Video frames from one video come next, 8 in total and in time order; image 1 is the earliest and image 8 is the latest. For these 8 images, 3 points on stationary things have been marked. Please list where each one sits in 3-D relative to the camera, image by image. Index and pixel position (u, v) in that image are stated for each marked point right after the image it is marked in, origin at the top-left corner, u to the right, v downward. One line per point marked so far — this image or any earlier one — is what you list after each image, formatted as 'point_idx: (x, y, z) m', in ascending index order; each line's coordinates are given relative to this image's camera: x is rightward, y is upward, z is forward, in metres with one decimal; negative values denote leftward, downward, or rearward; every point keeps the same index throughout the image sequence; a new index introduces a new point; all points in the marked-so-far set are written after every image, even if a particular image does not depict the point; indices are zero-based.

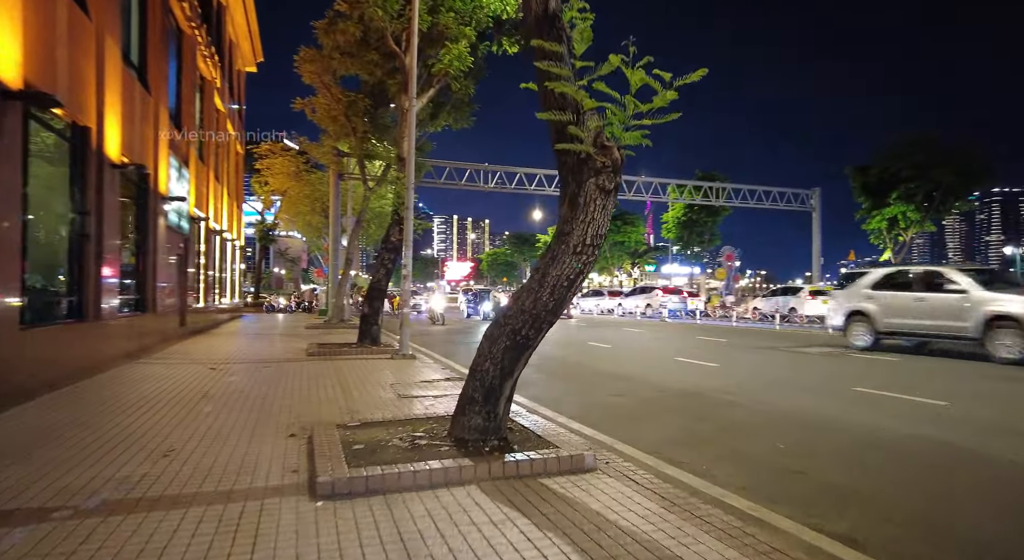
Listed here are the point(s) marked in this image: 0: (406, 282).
0: (-2.7, 0.0, +13.8) m
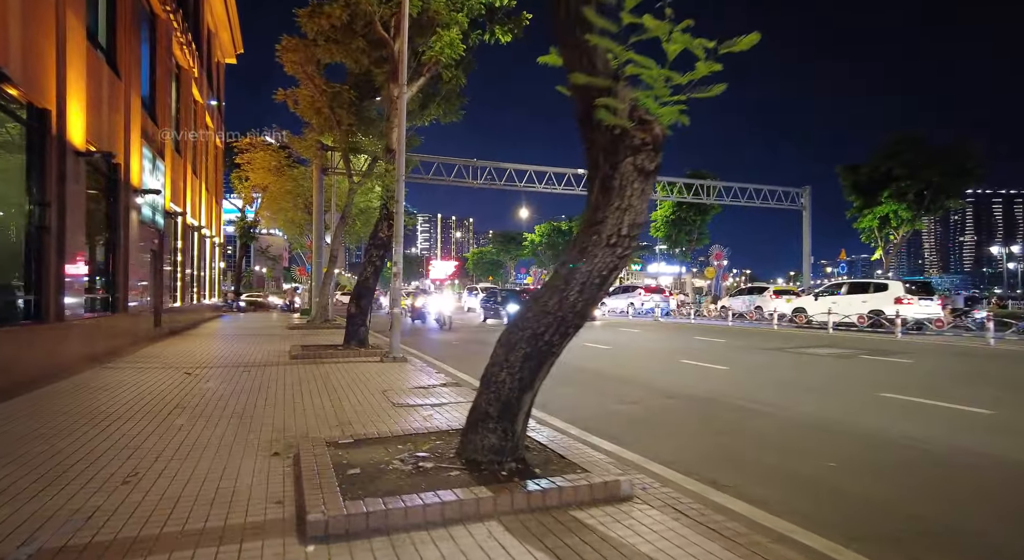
0: (-2.7, 0.0, +13.0) m
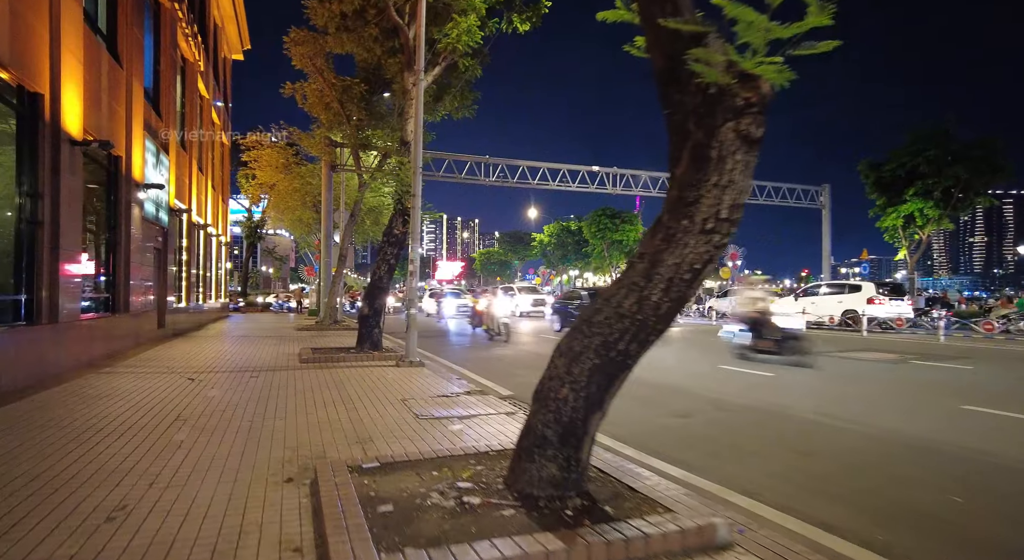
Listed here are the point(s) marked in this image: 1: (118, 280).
0: (-2.2, 0.0, +12.2) m
1: (-9.9, 0.0, +14.0) m
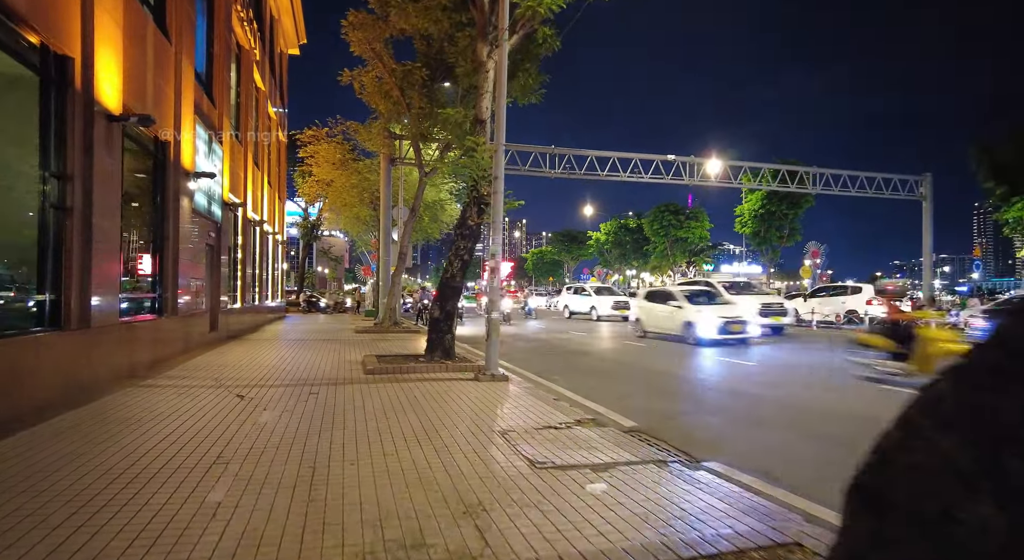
0: (-0.3, +0.1, +10.2) m
1: (-7.9, 0.0, +12.8) m
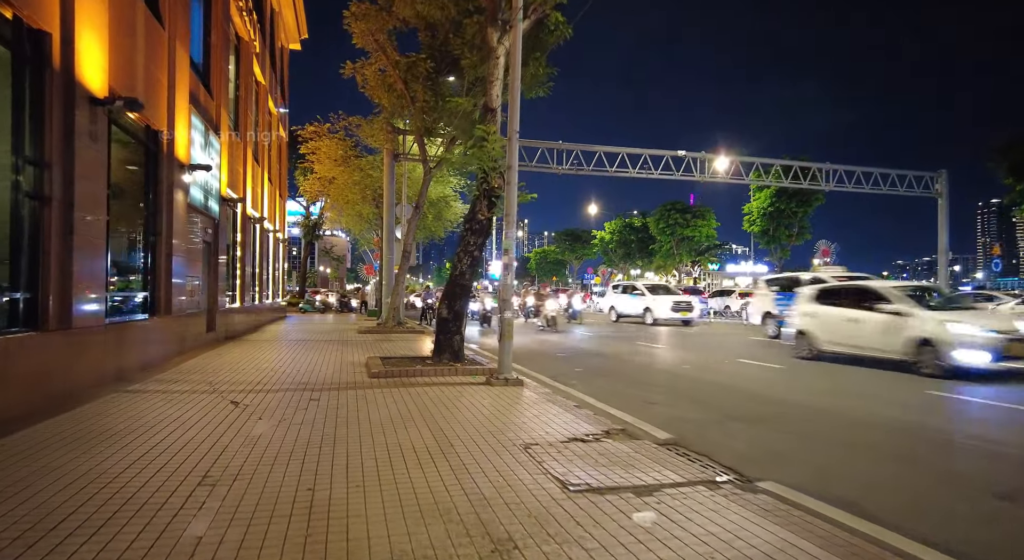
0: (-0.1, +0.1, +9.6) m
1: (-7.6, 0.0, +12.1) m
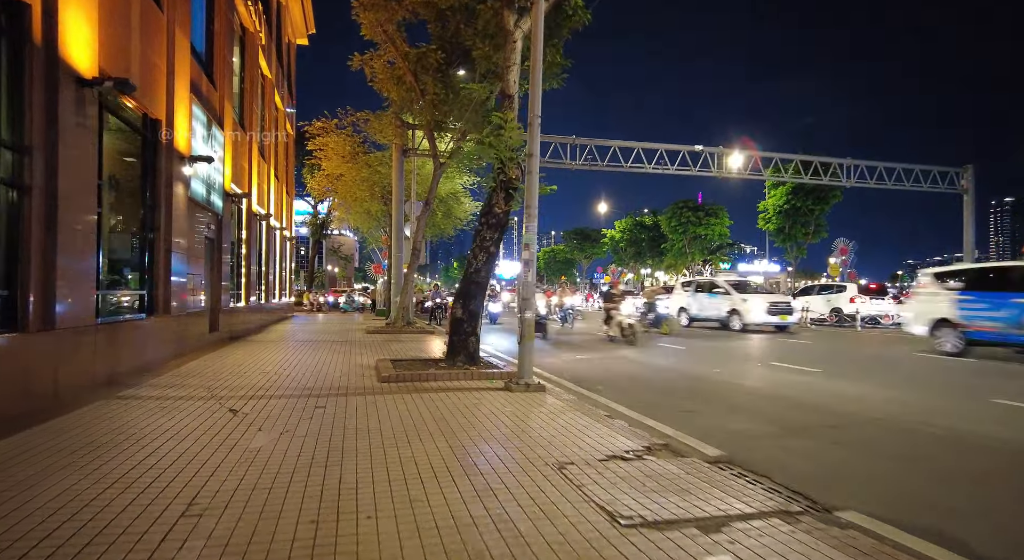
0: (+0.3, +0.1, +8.8) m
1: (-7.3, +0.1, +11.5) m
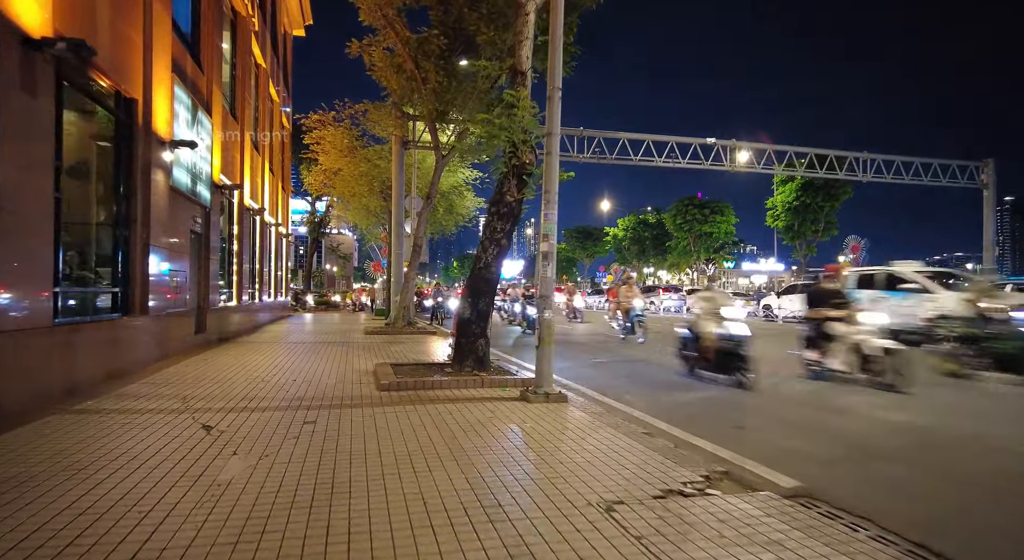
0: (+0.5, +0.2, +7.8) m
1: (-7.0, +0.1, +10.4) m
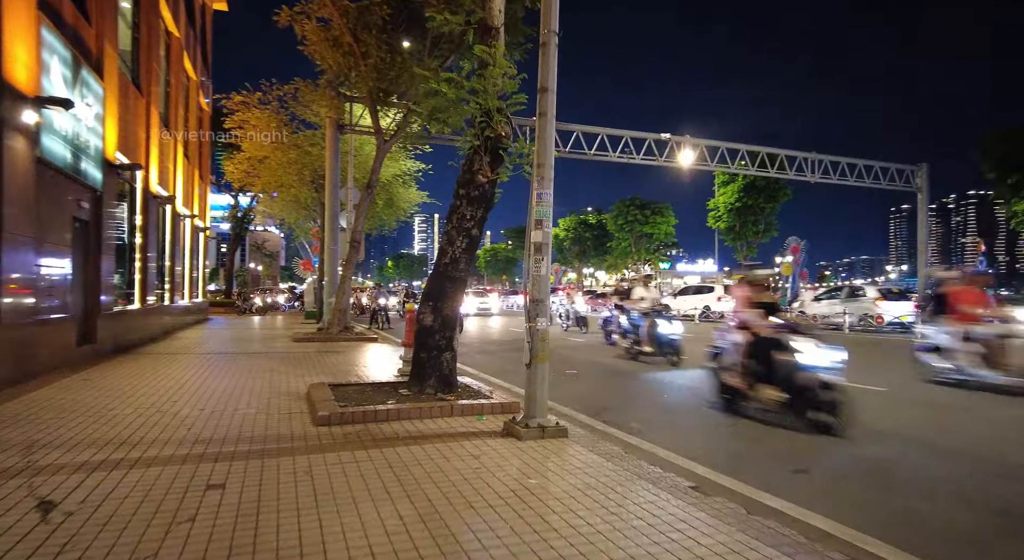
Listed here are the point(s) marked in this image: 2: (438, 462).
0: (+0.3, +0.2, +6.1) m
1: (-7.5, +0.2, +7.8) m
2: (-0.7, -1.7, +5.1) m
